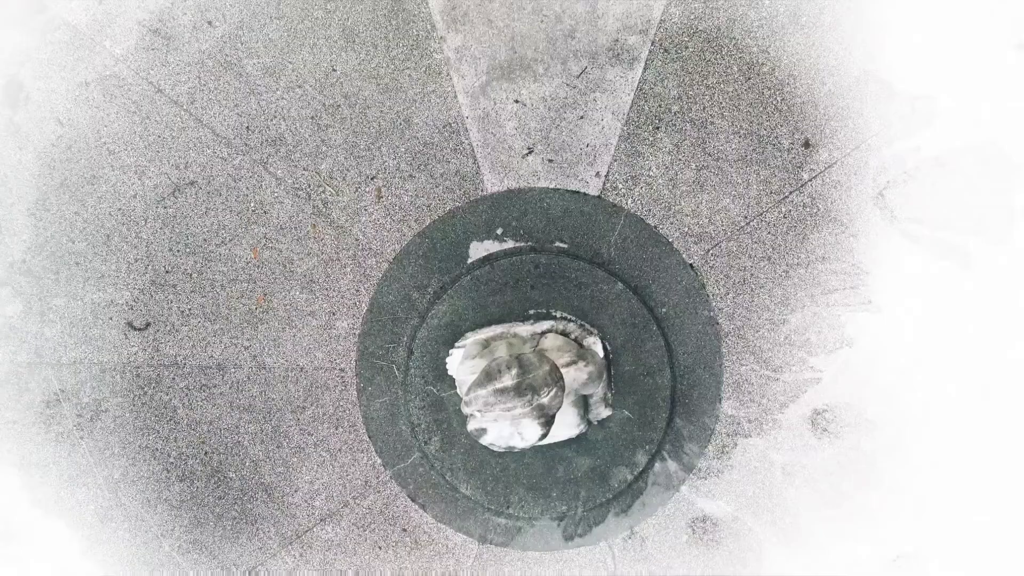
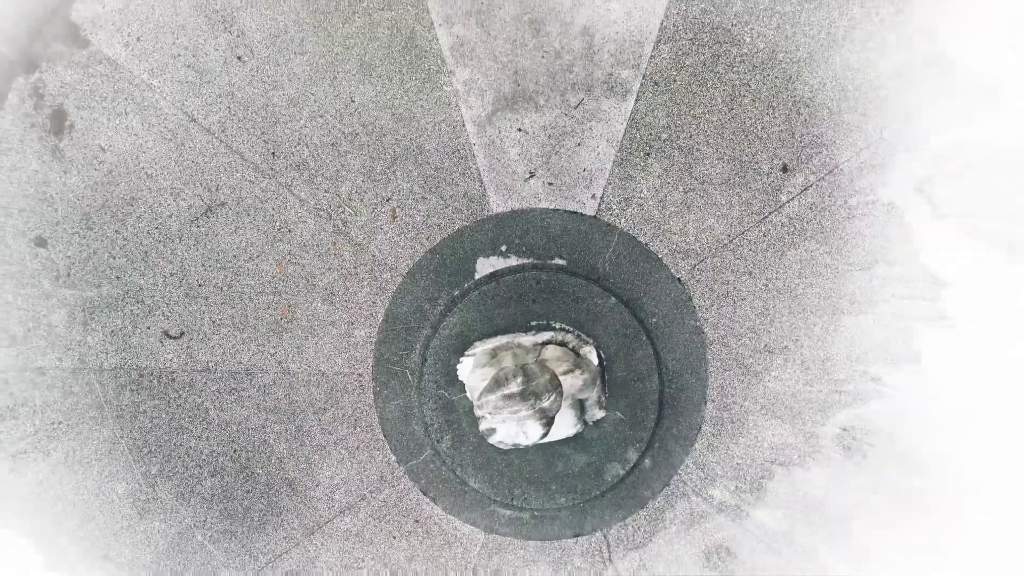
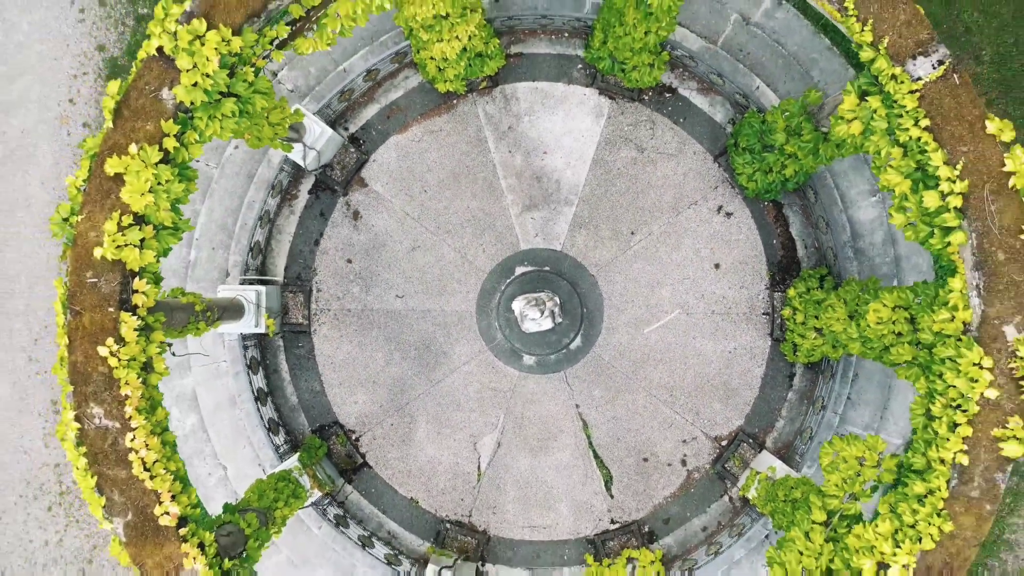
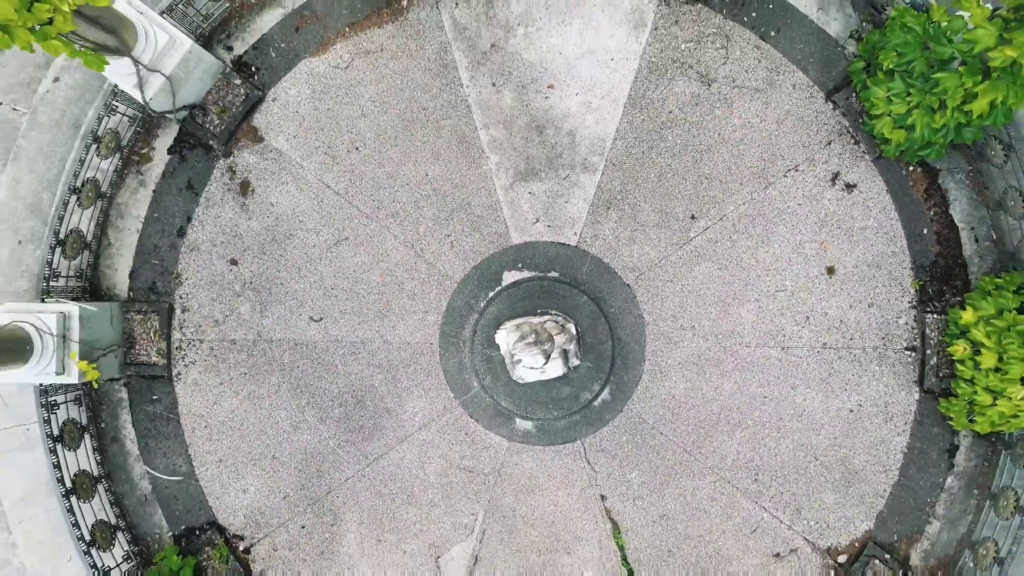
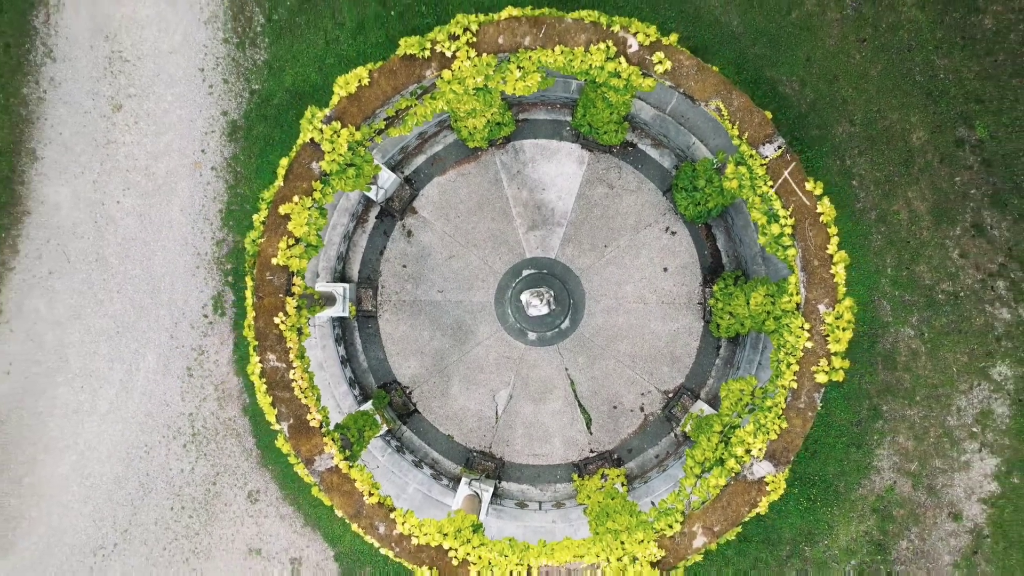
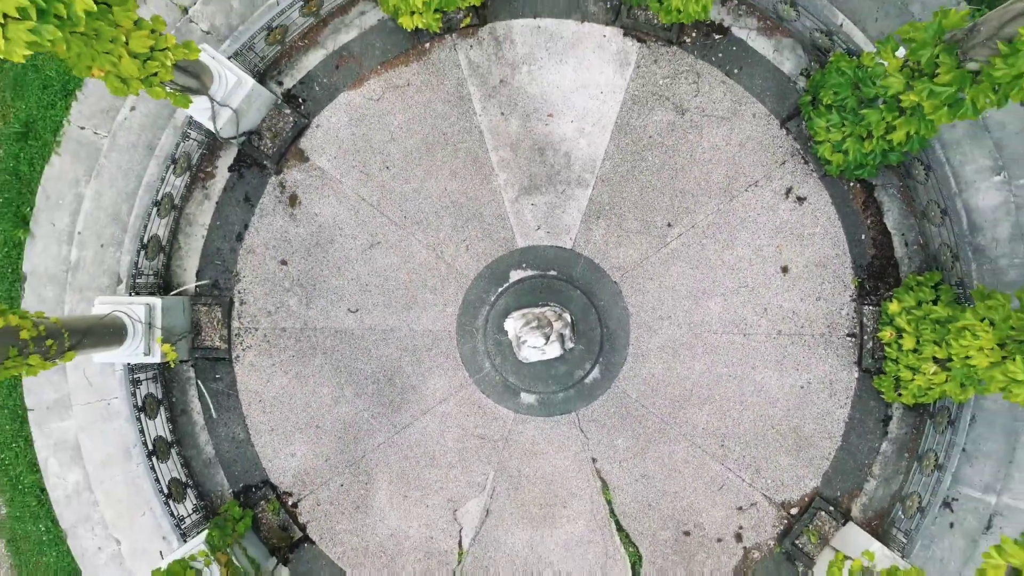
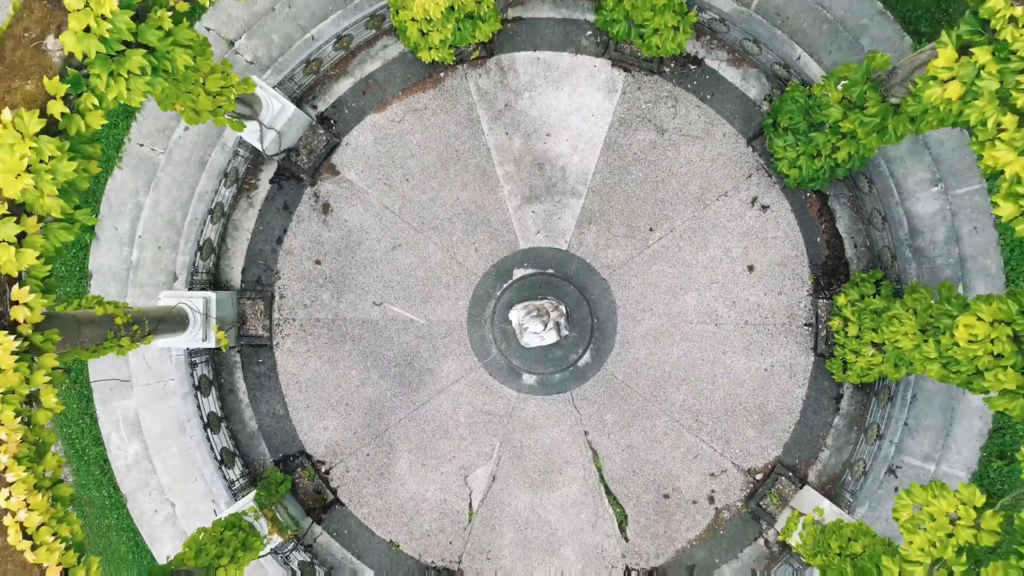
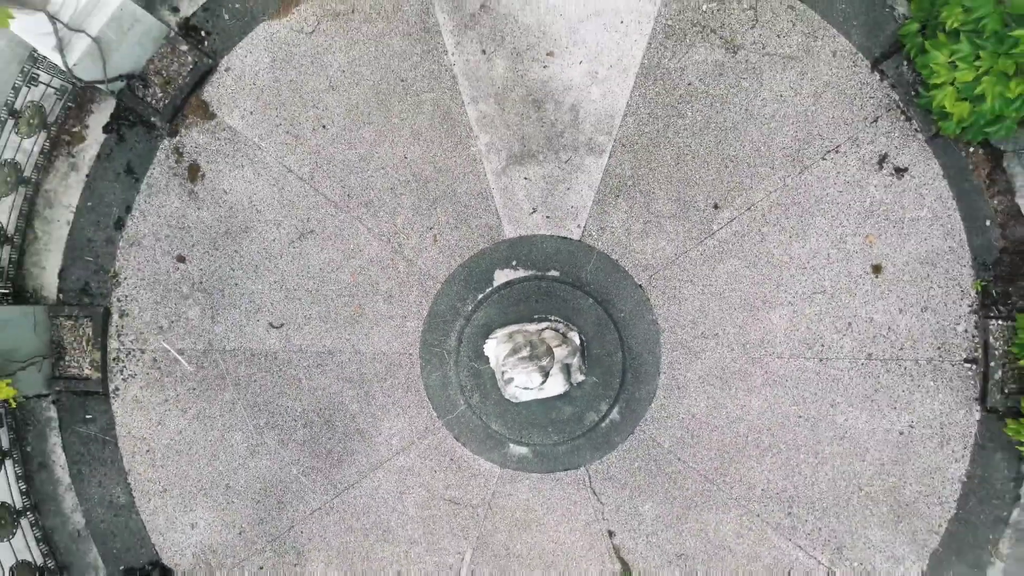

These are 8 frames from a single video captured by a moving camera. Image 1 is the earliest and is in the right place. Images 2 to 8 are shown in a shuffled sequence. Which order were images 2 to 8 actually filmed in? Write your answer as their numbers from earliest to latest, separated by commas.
2, 8, 4, 6, 7, 3, 5
